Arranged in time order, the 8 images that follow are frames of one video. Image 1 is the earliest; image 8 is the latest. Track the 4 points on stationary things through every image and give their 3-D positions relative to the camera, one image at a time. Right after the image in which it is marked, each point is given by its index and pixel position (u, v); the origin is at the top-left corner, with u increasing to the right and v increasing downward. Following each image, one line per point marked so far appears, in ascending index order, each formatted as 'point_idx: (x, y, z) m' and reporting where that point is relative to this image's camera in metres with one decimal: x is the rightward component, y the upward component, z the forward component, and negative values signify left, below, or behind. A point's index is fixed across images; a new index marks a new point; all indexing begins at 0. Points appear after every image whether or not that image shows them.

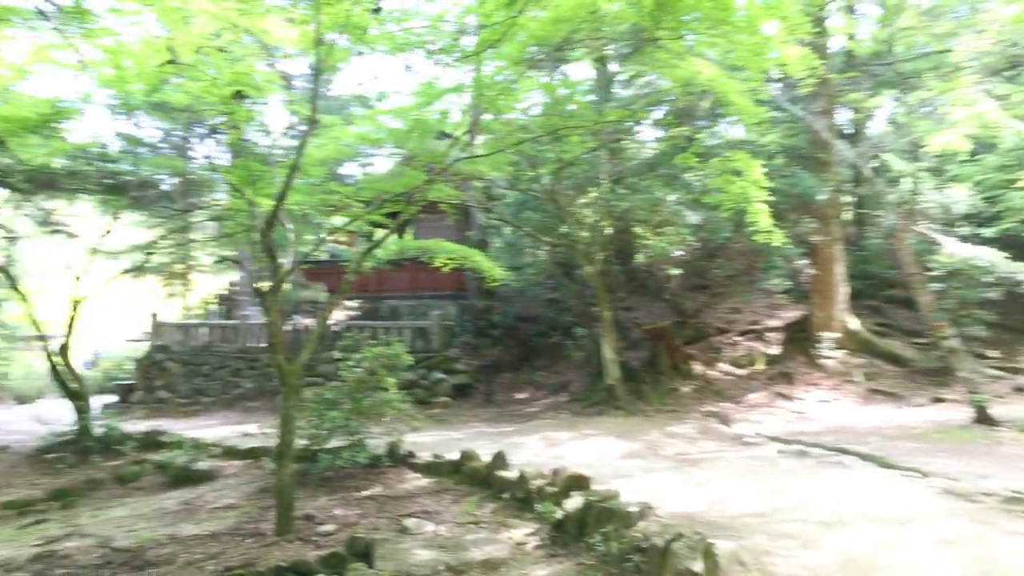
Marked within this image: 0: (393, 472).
0: (-1.1, -1.7, +7.6) m
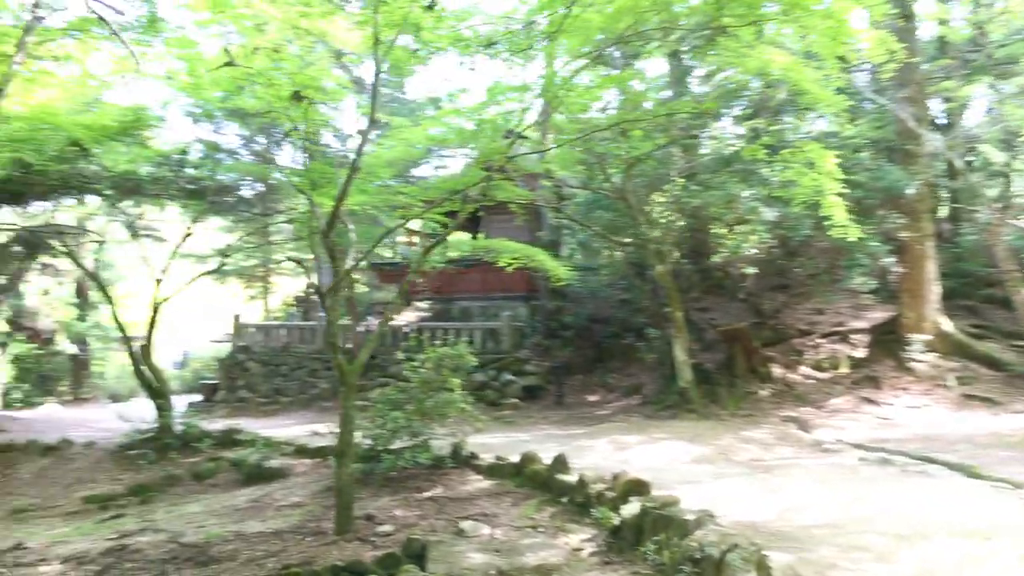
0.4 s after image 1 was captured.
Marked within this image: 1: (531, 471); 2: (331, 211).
0: (-0.5, -1.7, +7.6) m
1: (+0.1, -1.5, +6.8) m
2: (-1.4, +0.6, +6.6) m
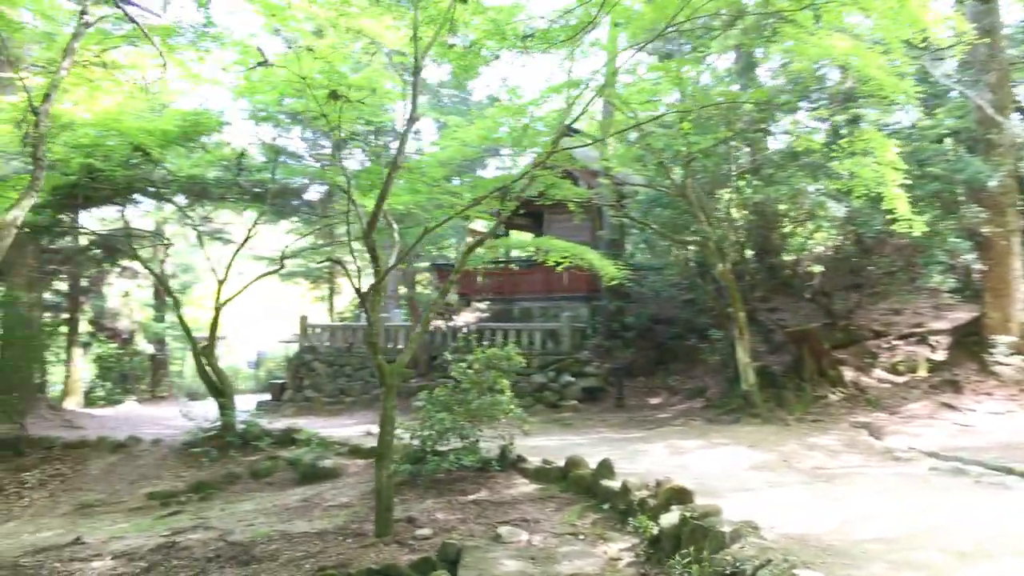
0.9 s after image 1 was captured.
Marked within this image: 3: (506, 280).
0: (-0.1, -1.7, +7.4) m
1: (+0.5, -1.5, +6.6) m
2: (-1.1, +0.6, +6.5) m
3: (-0.1, +0.2, +14.9) m
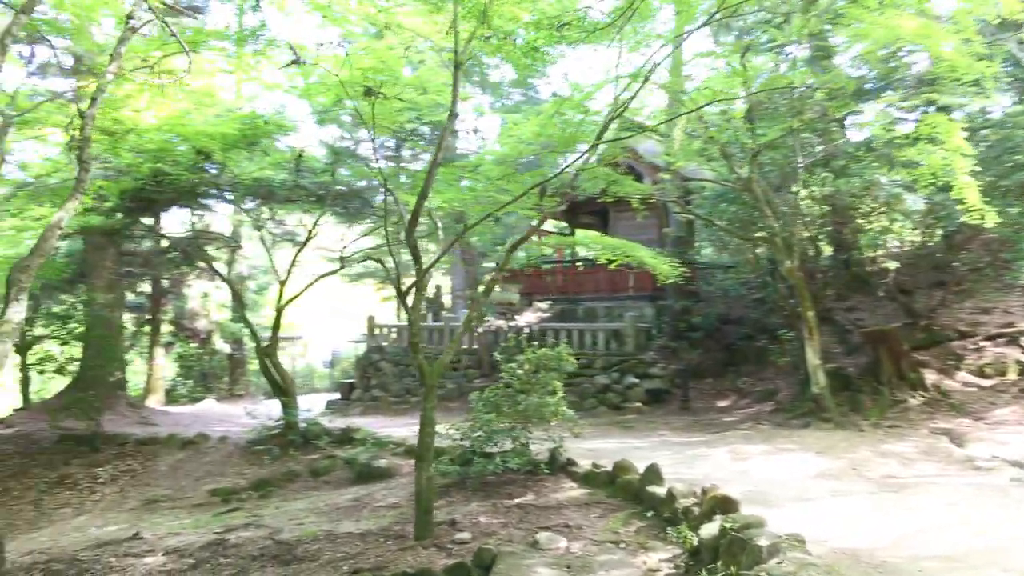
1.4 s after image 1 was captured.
0: (+0.3, -1.7, +7.3) m
1: (+0.8, -1.5, +6.3) m
2: (-0.8, +0.6, +6.4) m
3: (+1.0, +0.2, +14.7) m
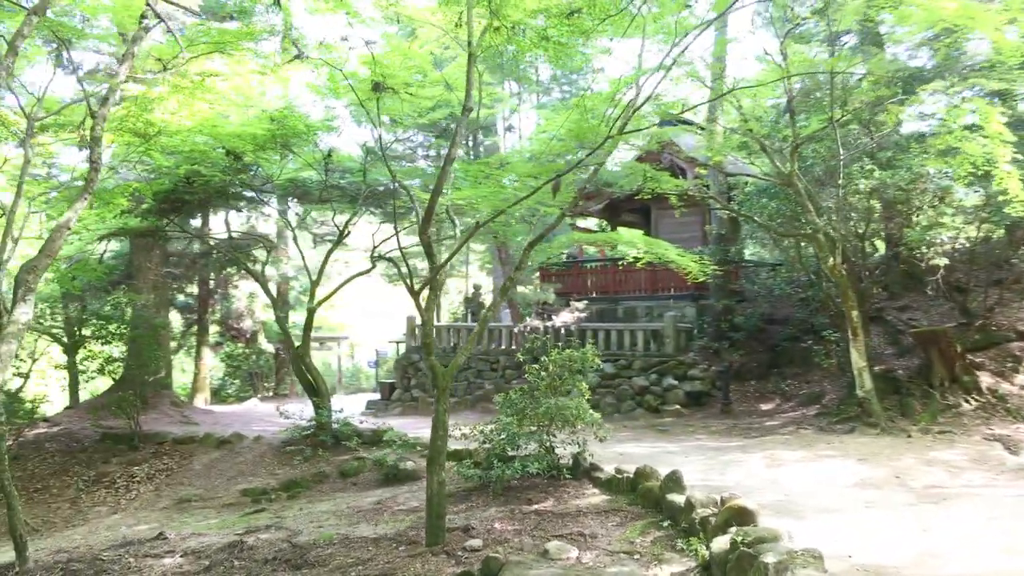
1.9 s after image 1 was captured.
0: (+0.5, -1.7, +7.0) m
1: (+1.0, -1.5, +6.1) m
2: (-0.6, +0.6, +6.3) m
3: (+1.7, +0.2, +14.4) m
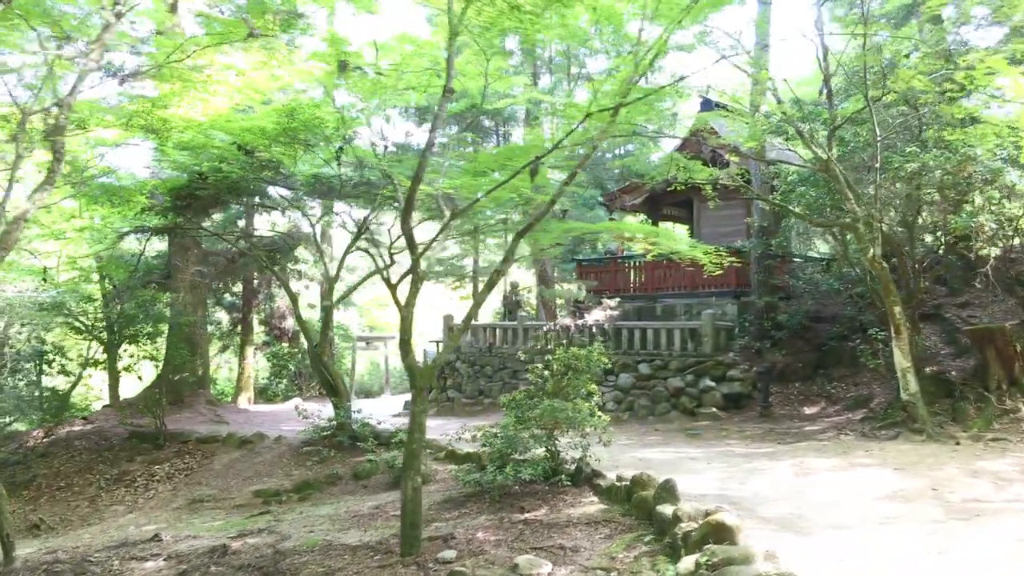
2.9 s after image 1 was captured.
0: (+0.5, -1.6, +6.6) m
1: (+0.8, -1.4, +5.6) m
2: (-0.7, +0.7, +5.9) m
3: (+2.3, +0.2, +13.8) m
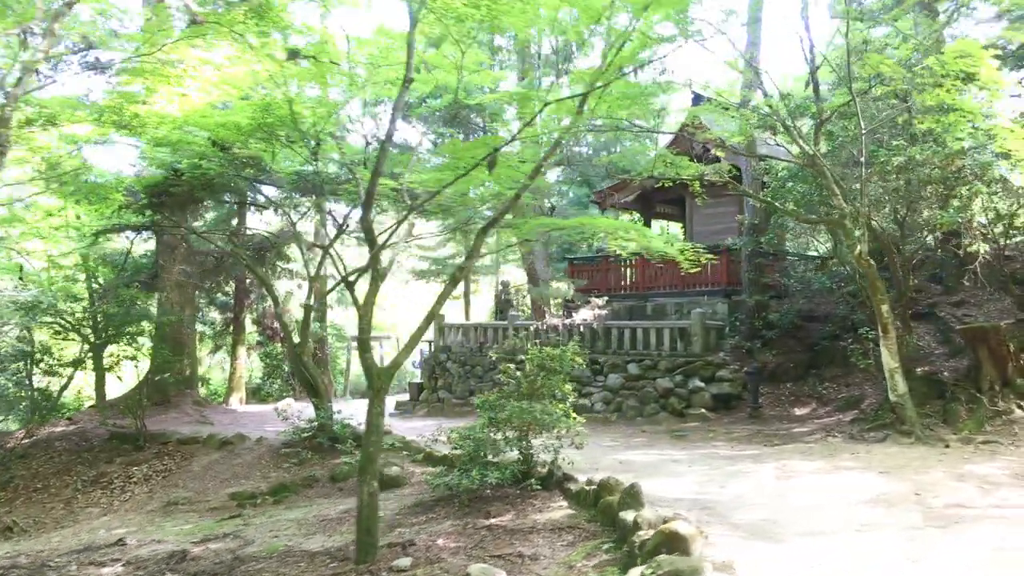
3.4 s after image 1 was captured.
0: (+0.2, -1.6, +6.4) m
1: (+0.6, -1.4, +5.4) m
2: (-1.0, +0.7, +5.7) m
3: (+2.1, +0.2, +13.6) m
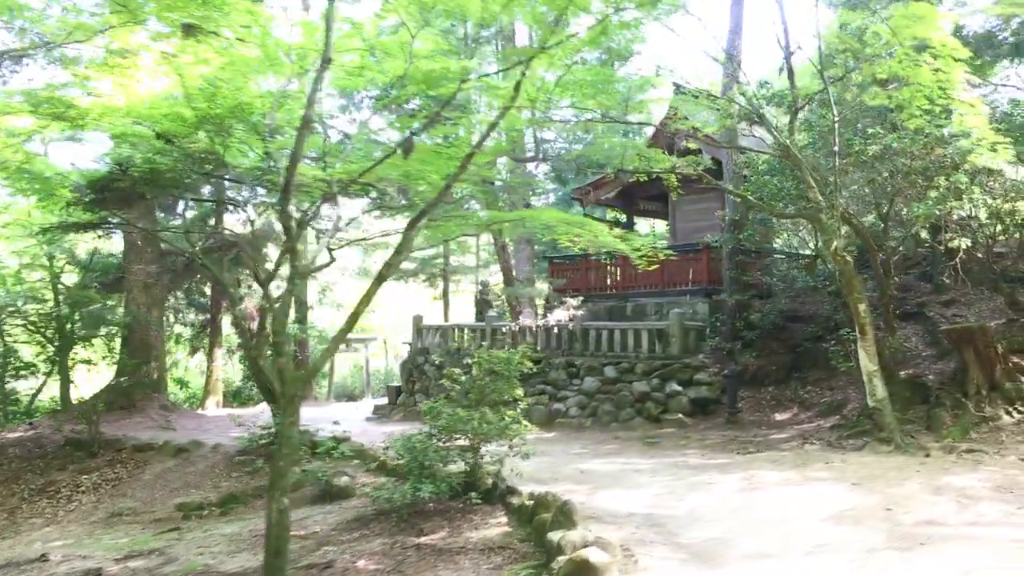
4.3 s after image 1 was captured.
0: (-0.2, -1.6, +5.9) m
1: (+0.1, -1.4, +4.9) m
2: (-1.4, +0.7, +5.3) m
3: (+1.7, +0.2, +13.1) m
